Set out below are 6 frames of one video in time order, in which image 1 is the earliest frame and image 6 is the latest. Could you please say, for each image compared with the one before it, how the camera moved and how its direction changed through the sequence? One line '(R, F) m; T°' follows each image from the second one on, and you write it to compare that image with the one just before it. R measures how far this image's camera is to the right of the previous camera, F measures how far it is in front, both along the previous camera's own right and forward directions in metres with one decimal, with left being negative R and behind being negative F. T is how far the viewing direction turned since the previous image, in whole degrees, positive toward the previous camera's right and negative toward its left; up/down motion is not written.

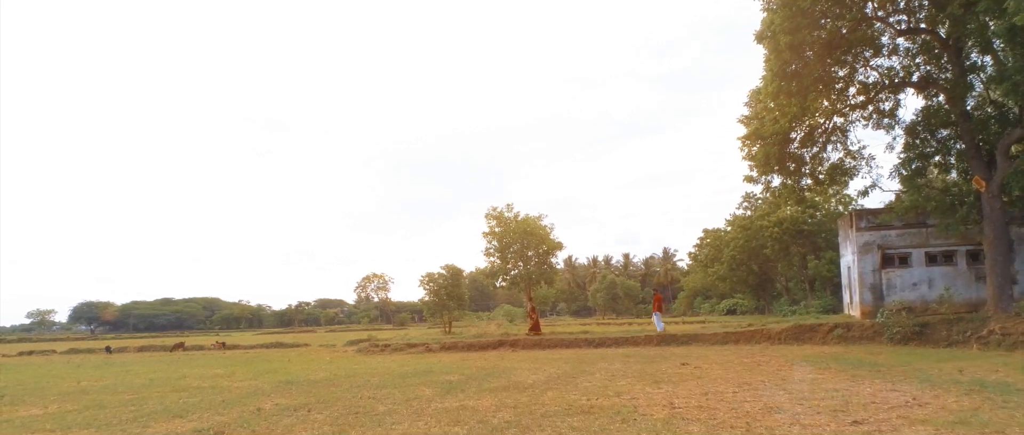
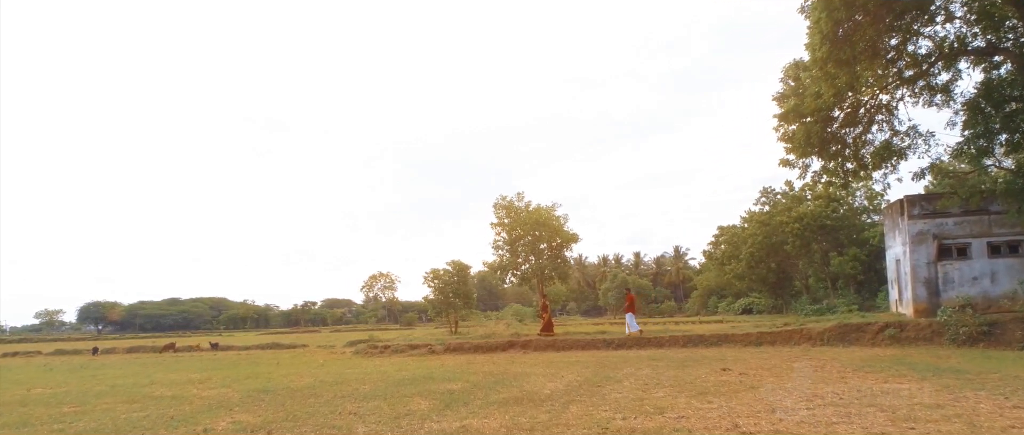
(-0.1, +2.0) m; -1°
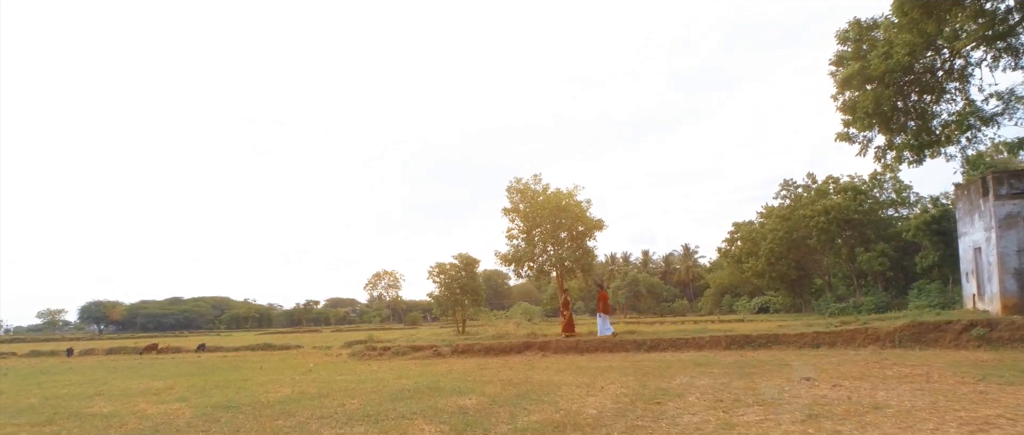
(-0.4, +2.5) m; 0°
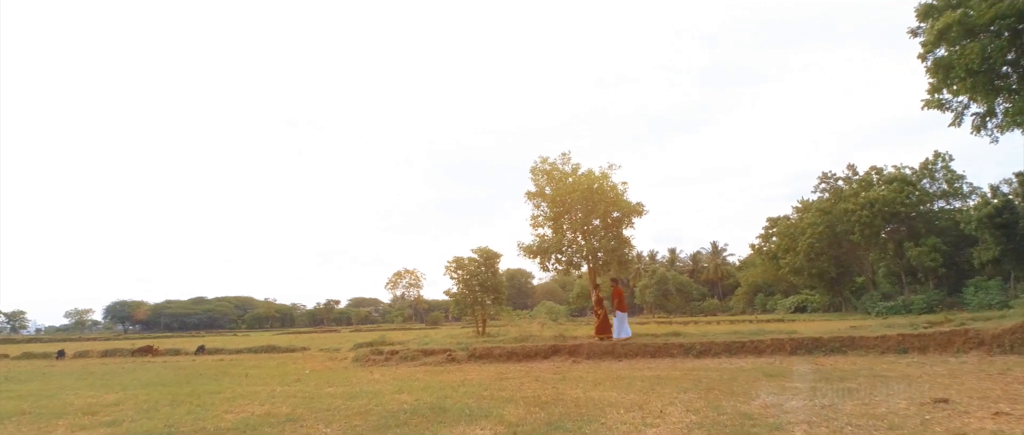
(-0.1, +2.4) m; -2°
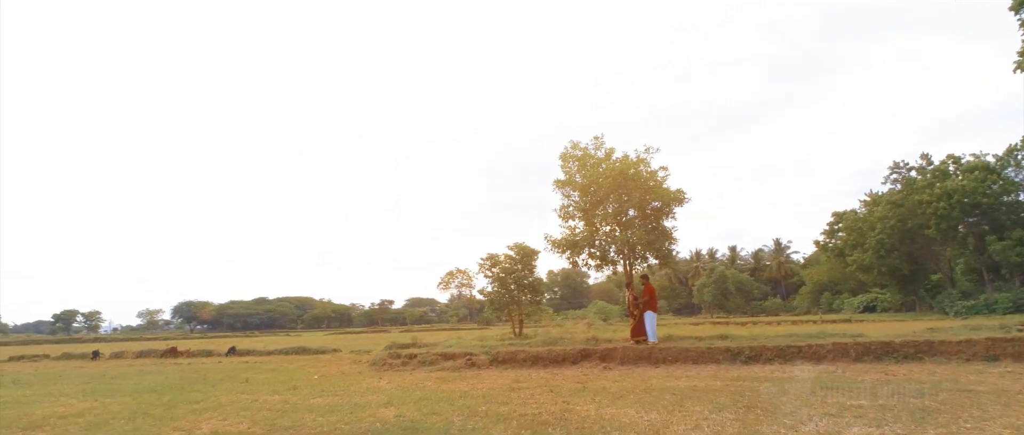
(+0.8, +1.4) m; -5°
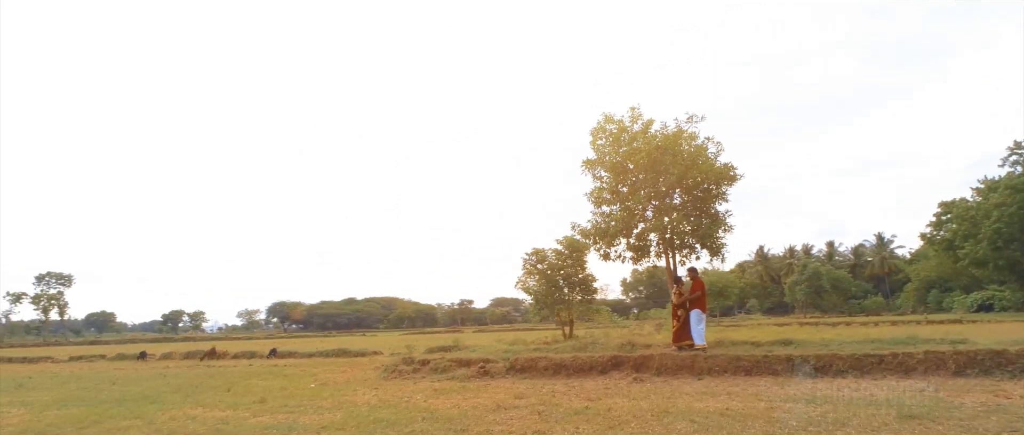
(+1.5, +2.0) m; -8°
